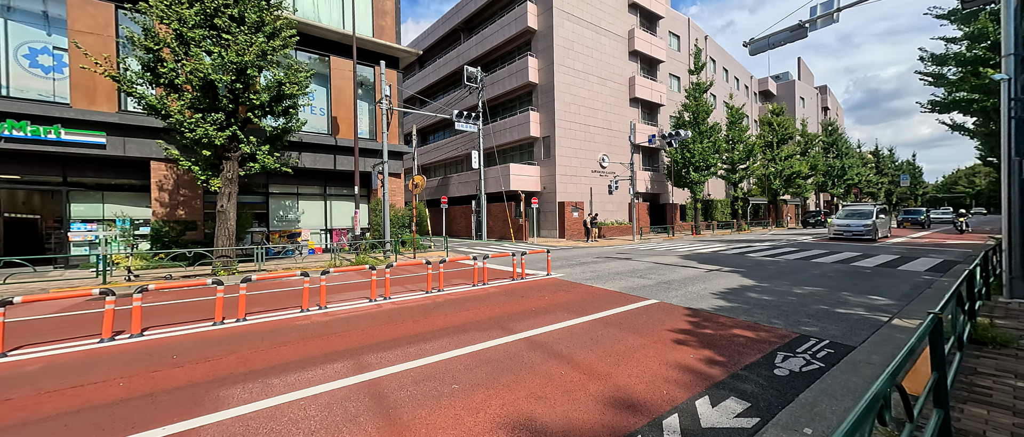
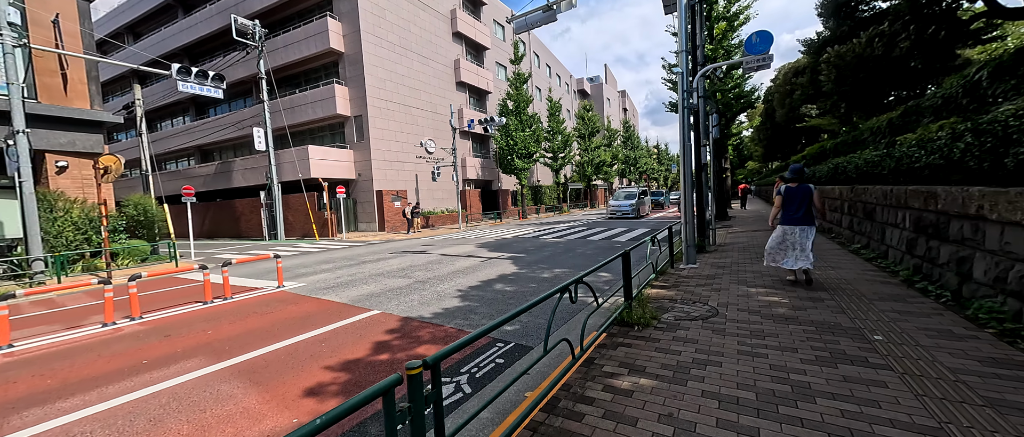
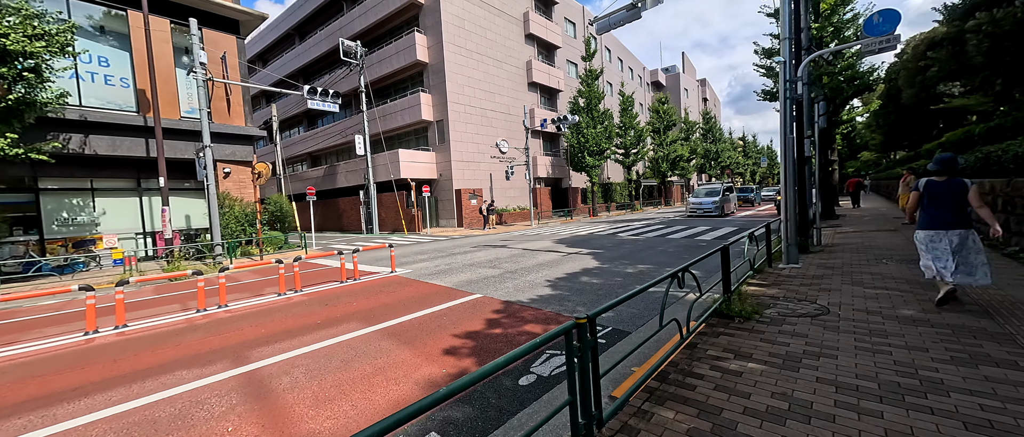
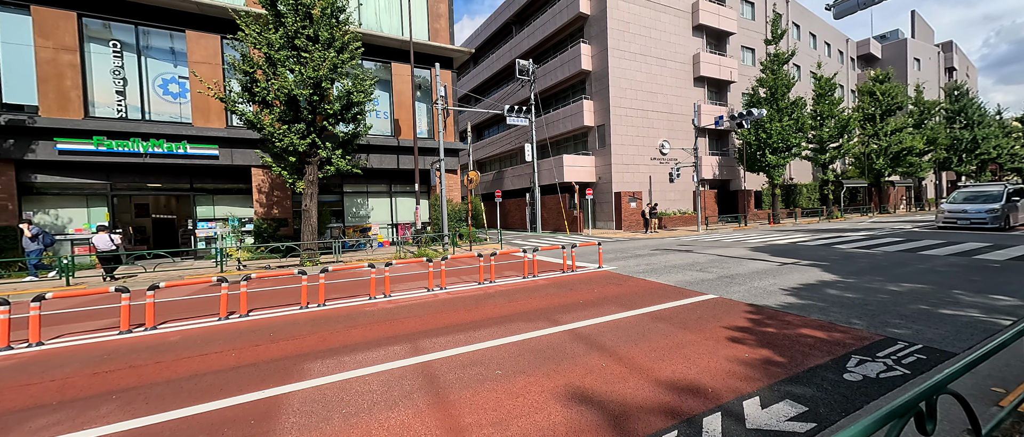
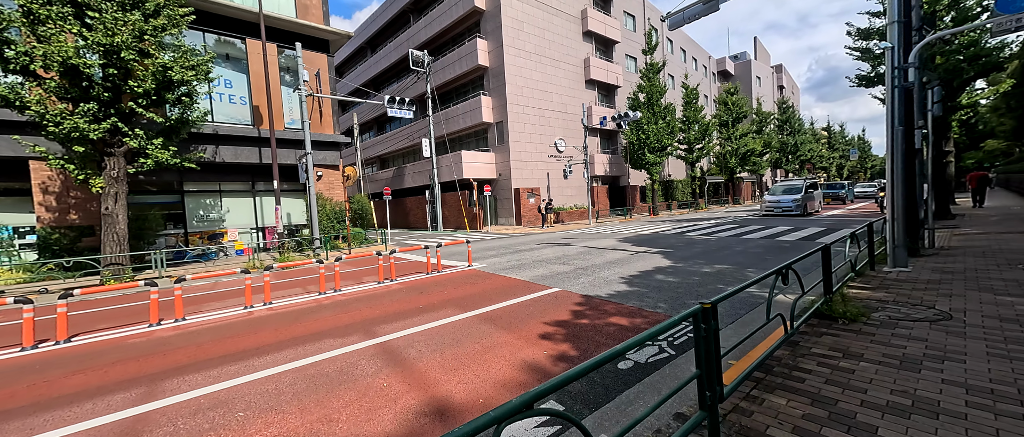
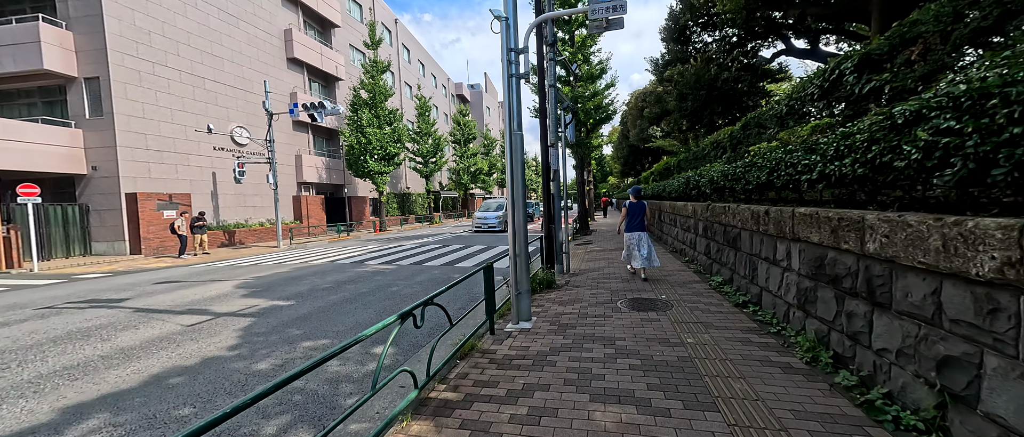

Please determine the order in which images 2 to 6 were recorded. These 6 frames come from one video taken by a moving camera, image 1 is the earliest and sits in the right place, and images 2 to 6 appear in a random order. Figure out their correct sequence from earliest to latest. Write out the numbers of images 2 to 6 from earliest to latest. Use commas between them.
4, 5, 3, 2, 6
